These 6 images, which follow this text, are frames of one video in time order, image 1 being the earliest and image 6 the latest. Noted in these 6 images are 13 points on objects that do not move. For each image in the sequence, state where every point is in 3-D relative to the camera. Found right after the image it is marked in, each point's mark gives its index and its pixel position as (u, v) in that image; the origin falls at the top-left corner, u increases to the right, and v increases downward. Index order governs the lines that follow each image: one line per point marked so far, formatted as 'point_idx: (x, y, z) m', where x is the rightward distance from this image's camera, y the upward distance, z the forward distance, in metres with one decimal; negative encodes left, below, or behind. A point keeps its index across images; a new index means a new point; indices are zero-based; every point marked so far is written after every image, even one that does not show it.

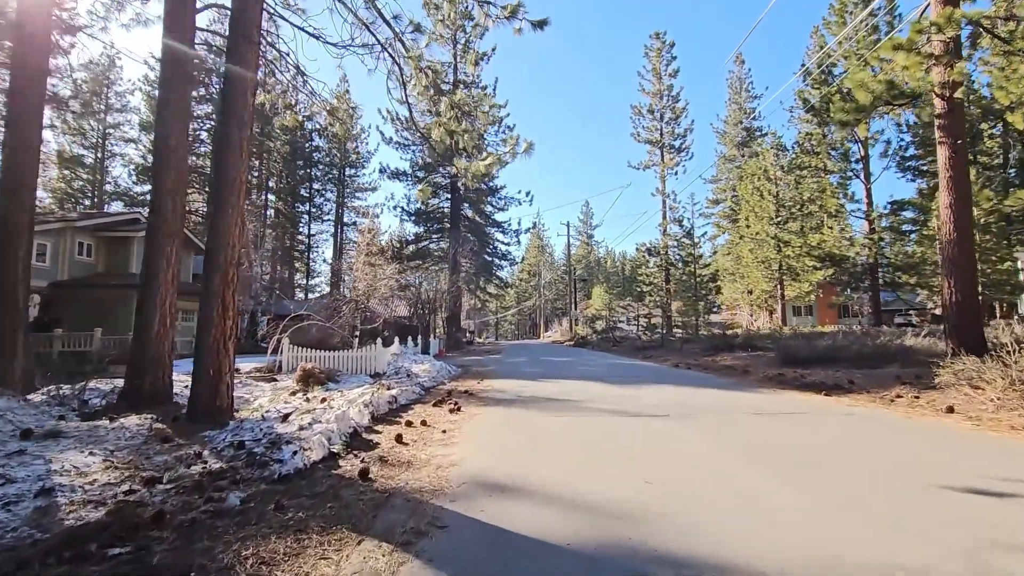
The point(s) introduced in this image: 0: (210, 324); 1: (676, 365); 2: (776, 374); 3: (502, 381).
0: (-3.4, -0.4, +6.1) m
1: (+4.7, -2.2, +15.0) m
2: (+5.3, -1.7, +10.7) m
3: (-0.2, -2.0, +11.3) m
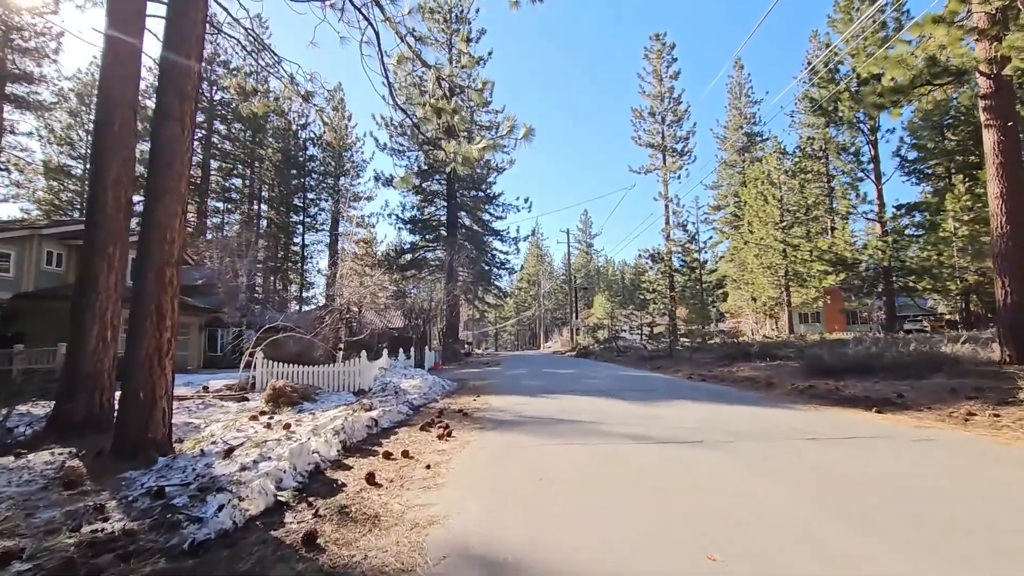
0: (-3.5, -0.5, +5.0) m
1: (+4.6, -2.3, +13.9) m
2: (+5.3, -1.8, +9.6) m
3: (-0.2, -2.1, +10.2) m
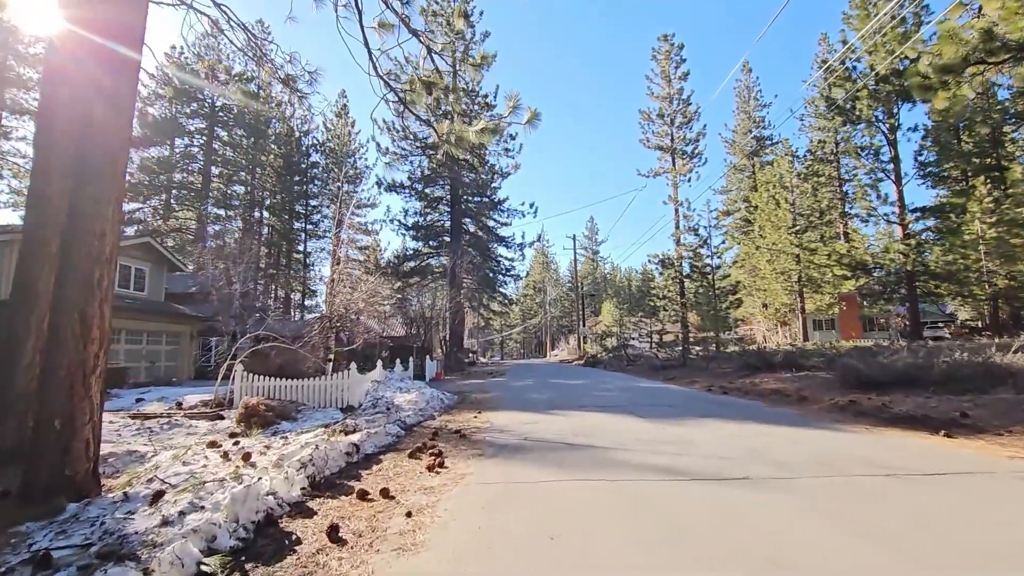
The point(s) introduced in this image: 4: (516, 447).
0: (-3.4, -0.5, +4.1) m
1: (+4.8, -2.4, +12.9) m
2: (+5.4, -1.8, +8.6) m
3: (-0.1, -2.2, +9.2) m
4: (0.0, -1.8, +6.1) m
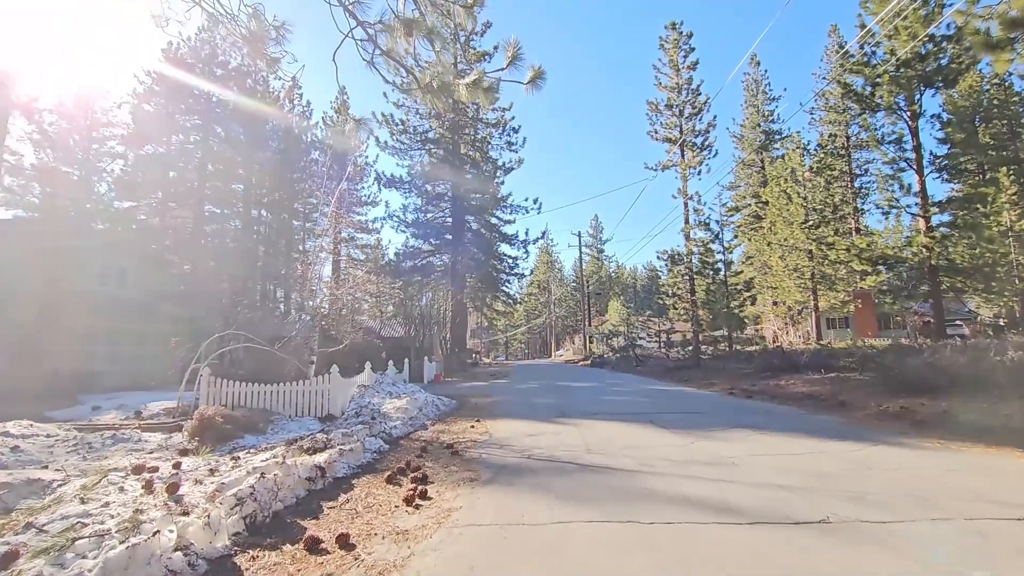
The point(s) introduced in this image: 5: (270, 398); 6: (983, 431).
0: (-3.5, -0.4, +3.0) m
1: (+4.8, -2.3, +11.8) m
2: (+5.4, -1.7, +7.5) m
3: (-0.1, -2.1, +8.1) m
4: (+0.1, -1.7, +5.0) m
5: (-3.6, -1.7, +8.0) m
6: (+5.2, -1.6, +5.9) m
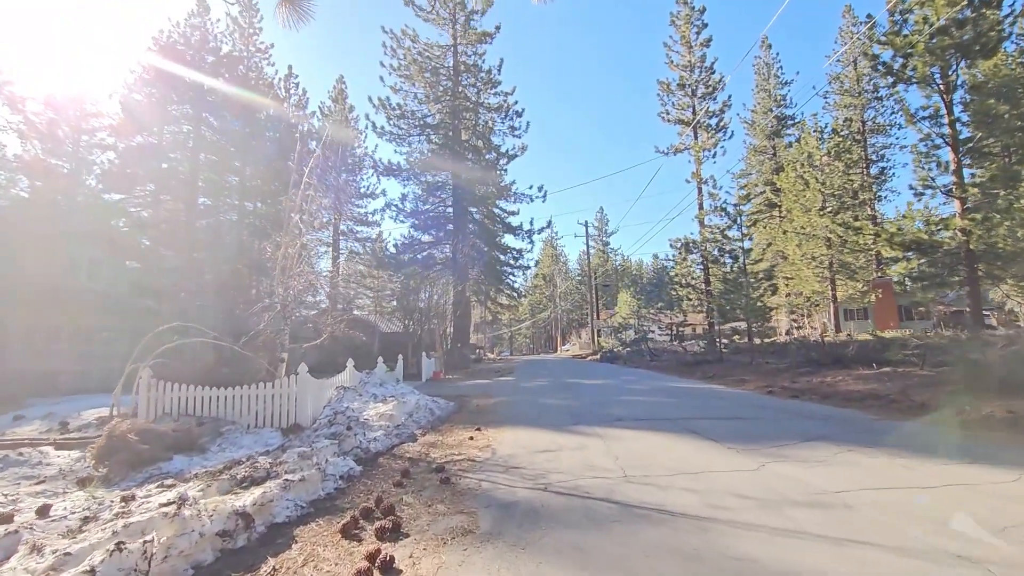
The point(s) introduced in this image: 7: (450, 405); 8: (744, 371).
0: (-3.4, -0.2, +1.6) m
1: (+5.0, -2.0, +10.3) m
2: (+5.5, -1.4, +6.0) m
3: (0.0, -1.8, +6.7) m
4: (+0.1, -1.5, +3.5) m
5: (-3.5, -1.4, +6.6) m
6: (+5.3, -1.3, +4.4) m
7: (-1.1, -2.1, +9.6) m
8: (+5.9, -2.1, +13.6) m
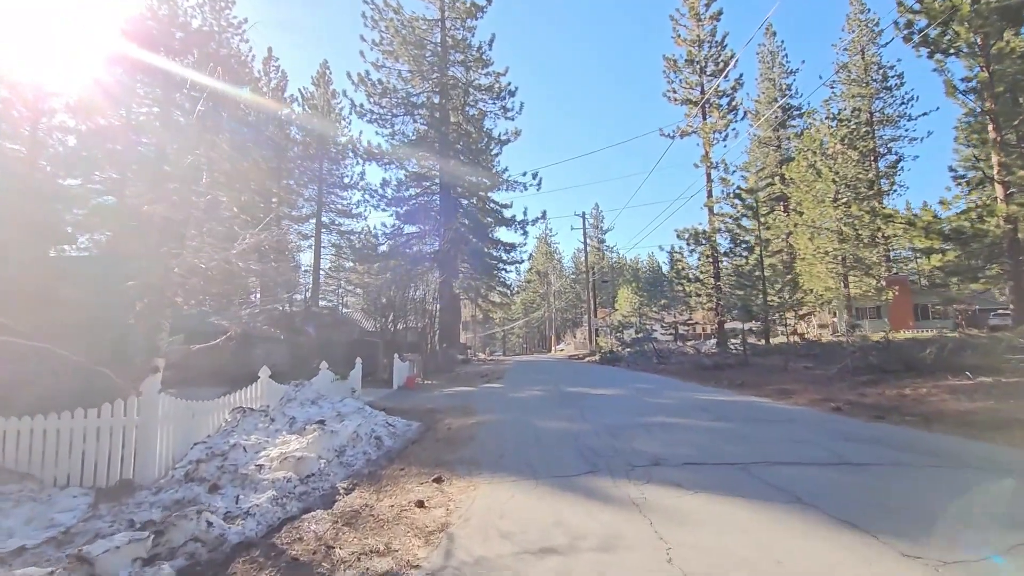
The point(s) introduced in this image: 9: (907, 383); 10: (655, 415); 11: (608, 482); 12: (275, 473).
0: (-3.5, 0.0, -1.0) m
1: (+4.7, -1.7, +7.8) m
2: (+5.3, -1.2, +3.5) m
3: (-0.2, -1.6, +4.2) m
4: (0.0, -1.2, +1.0) m
5: (-3.7, -1.2, +4.0) m
6: (+5.2, -1.1, +1.9) m
7: (-1.3, -1.8, +7.0) m
8: (+5.7, -1.9, +11.2) m
9: (+6.6, -1.5, +8.8) m
10: (+2.0, -1.8, +7.7) m
11: (+0.7, -1.5, +4.1) m
12: (-1.8, -1.5, +4.2) m
